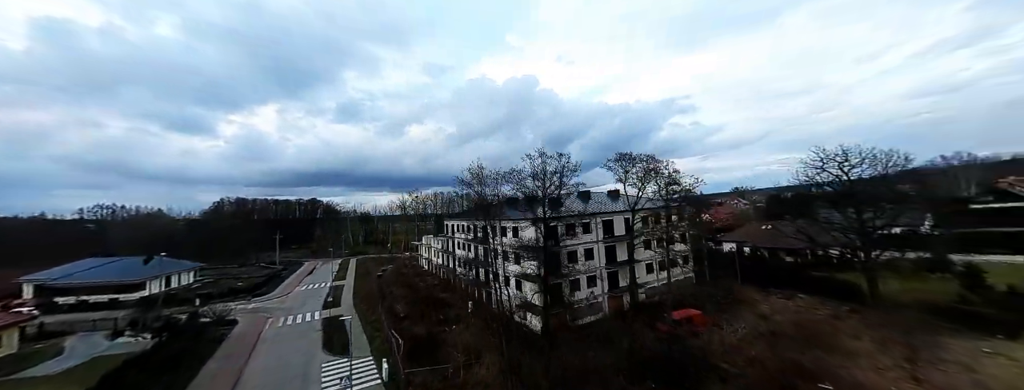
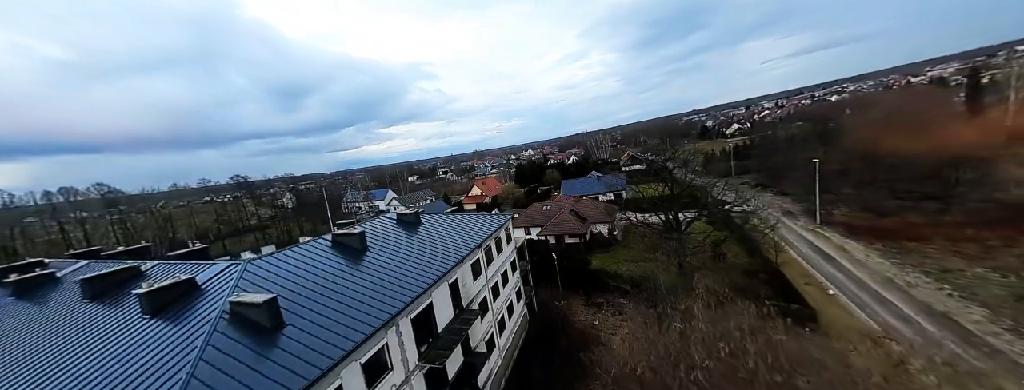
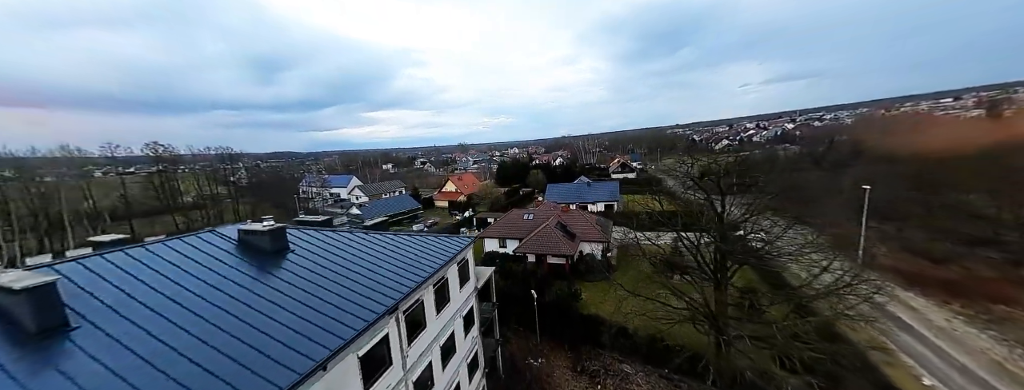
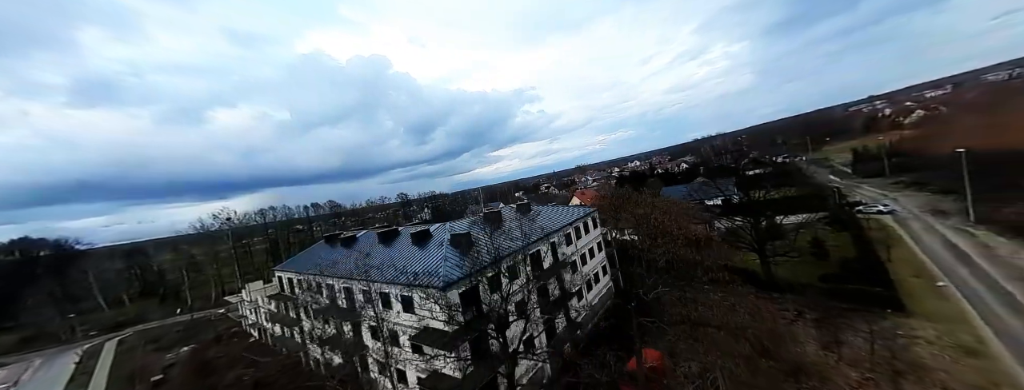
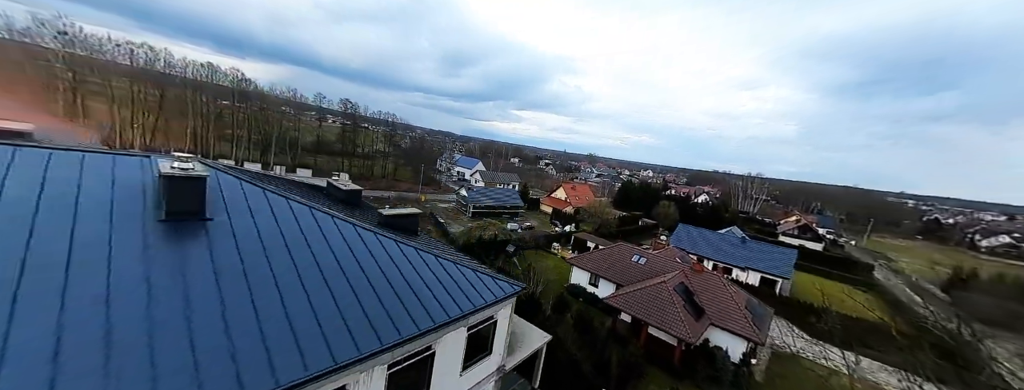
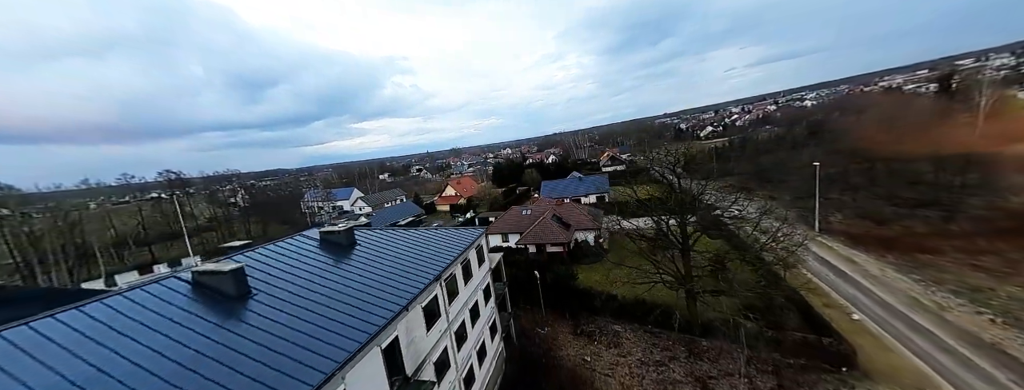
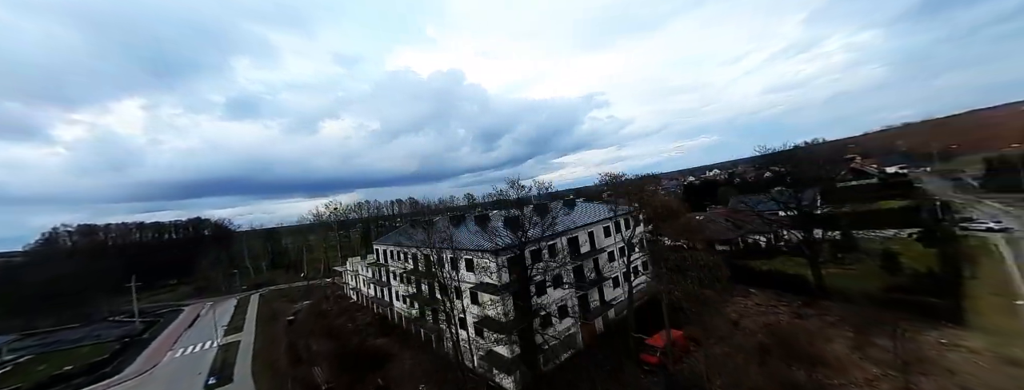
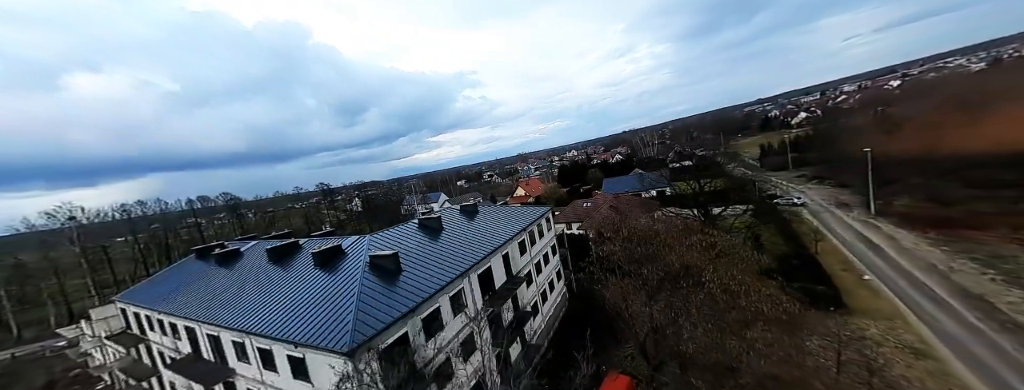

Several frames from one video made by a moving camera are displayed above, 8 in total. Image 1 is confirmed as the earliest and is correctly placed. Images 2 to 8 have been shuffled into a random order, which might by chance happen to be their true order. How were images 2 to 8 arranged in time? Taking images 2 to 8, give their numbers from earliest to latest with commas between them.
7, 4, 8, 2, 6, 3, 5
